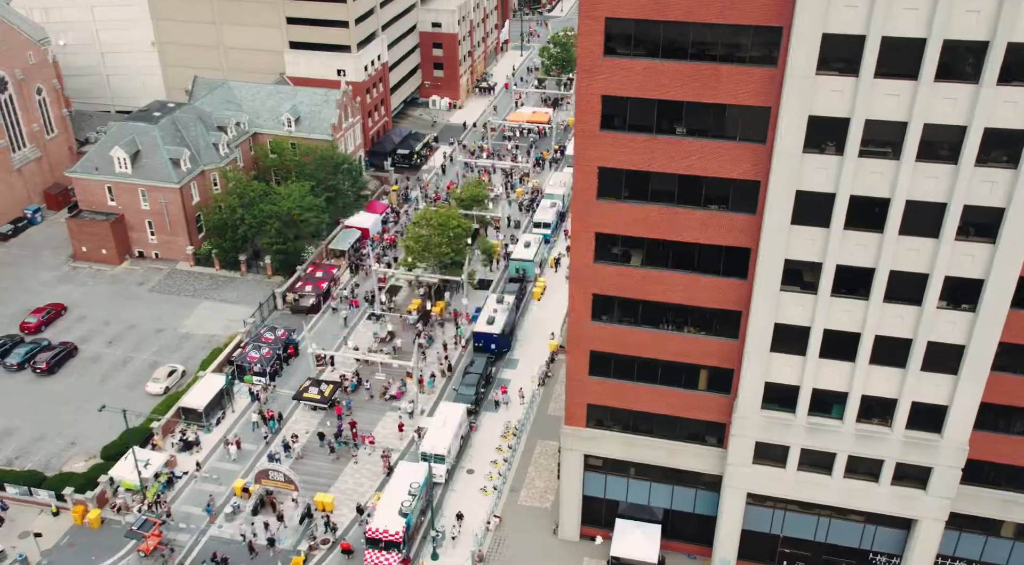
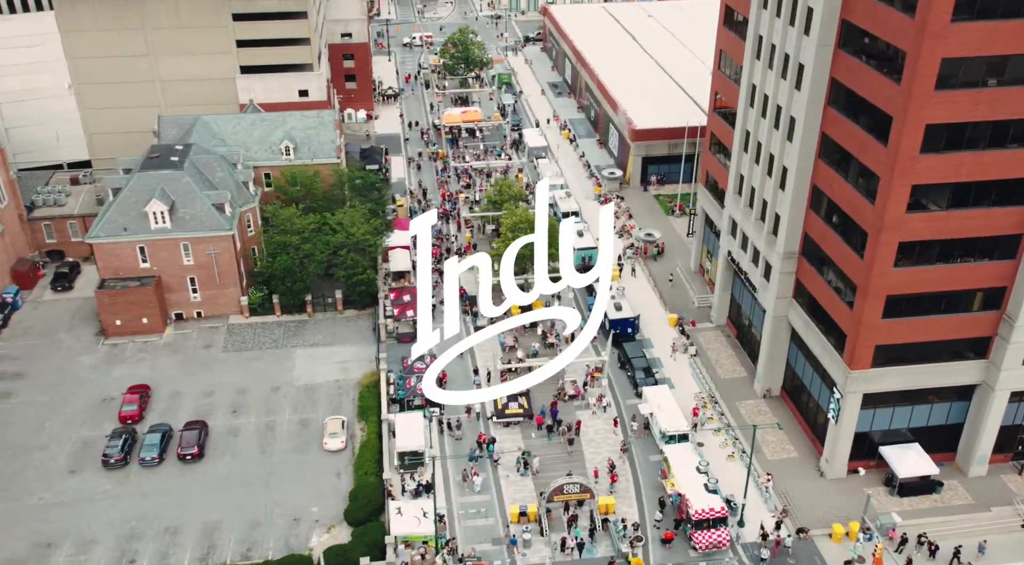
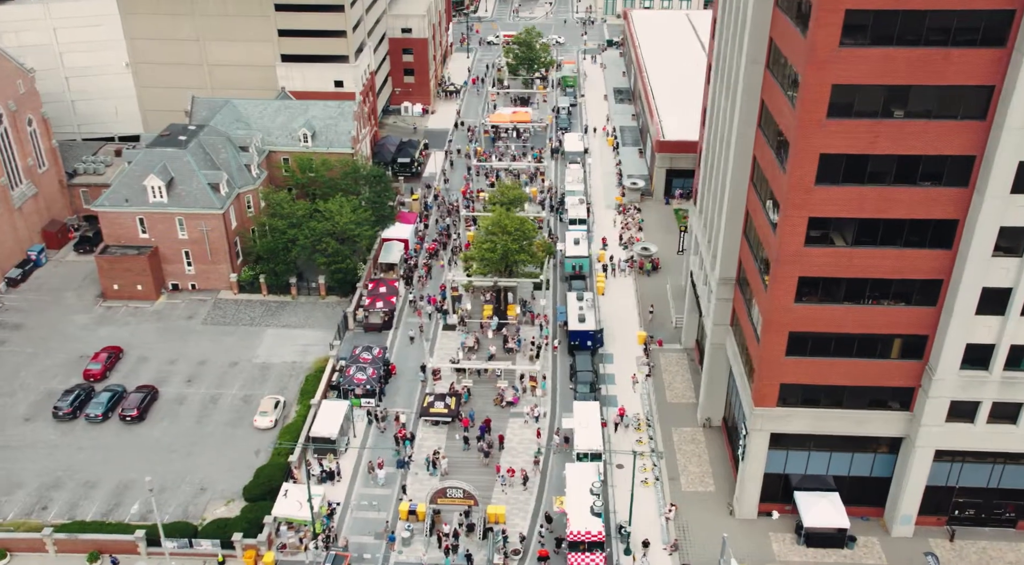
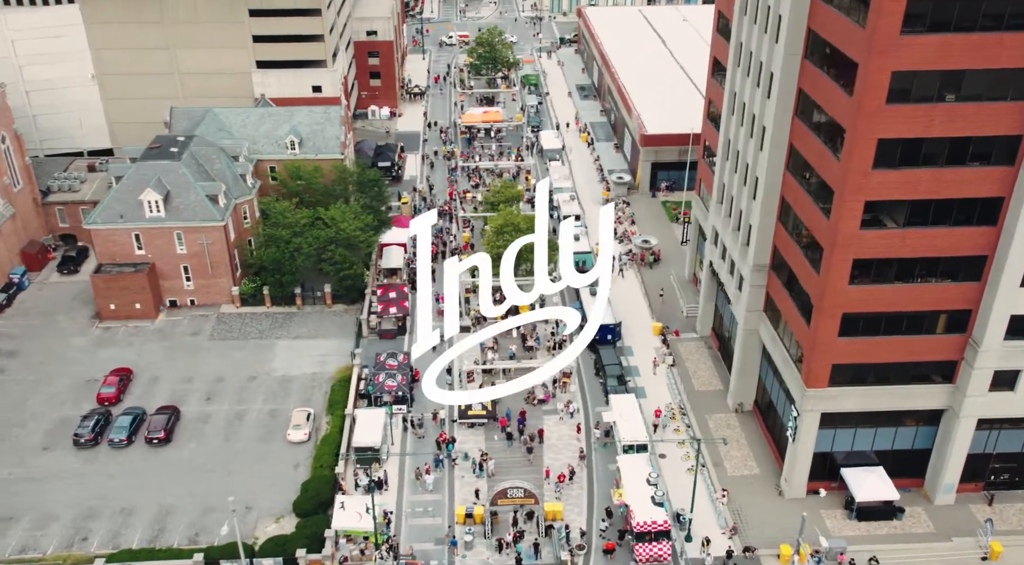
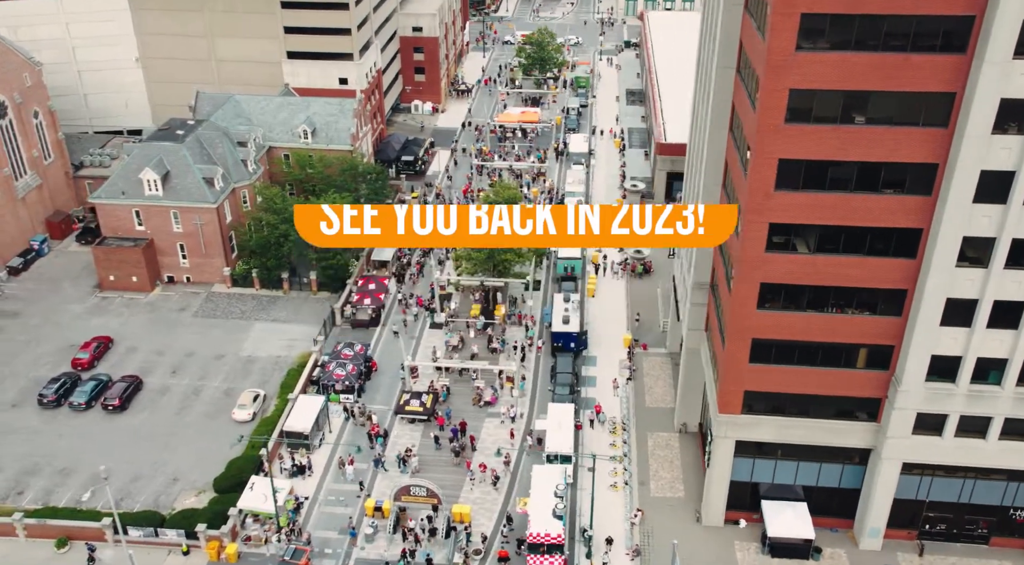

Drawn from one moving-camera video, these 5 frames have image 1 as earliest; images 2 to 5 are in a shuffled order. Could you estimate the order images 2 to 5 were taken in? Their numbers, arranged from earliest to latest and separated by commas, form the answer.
5, 3, 4, 2
